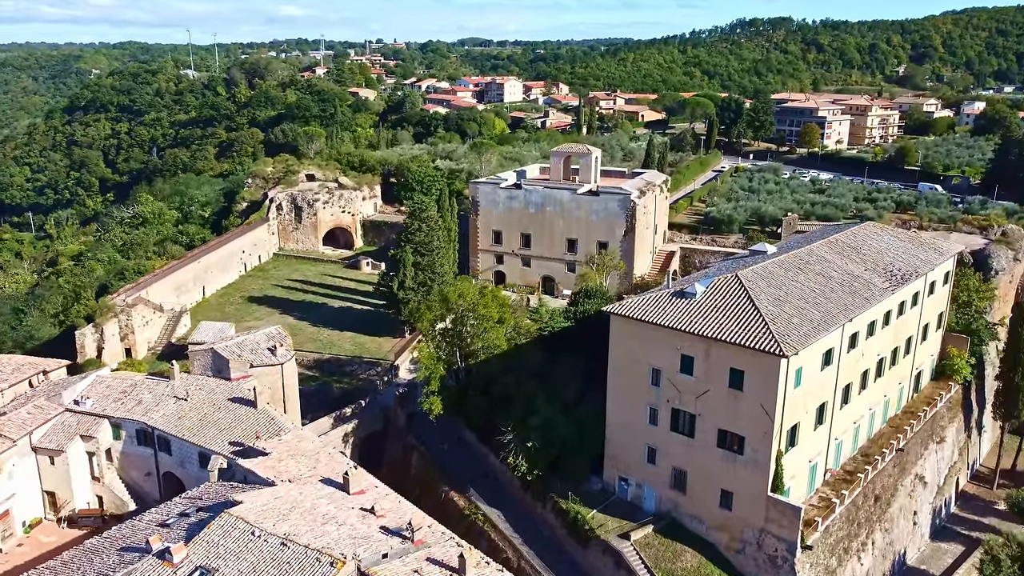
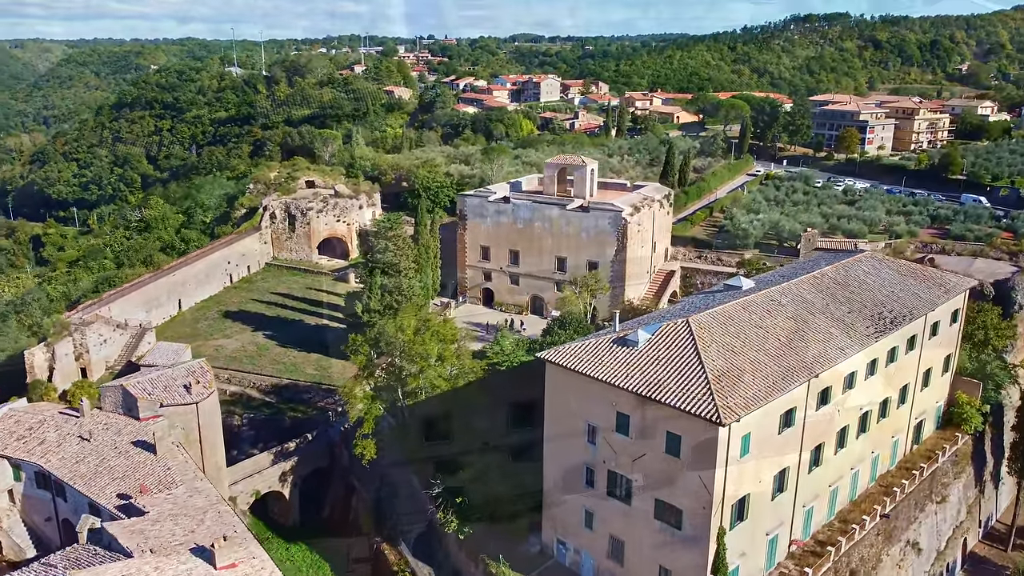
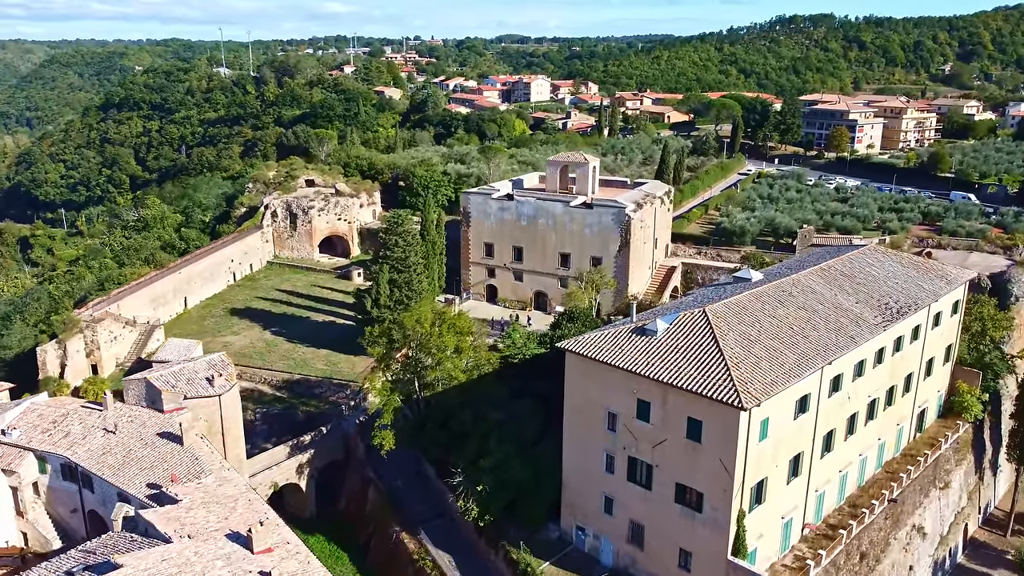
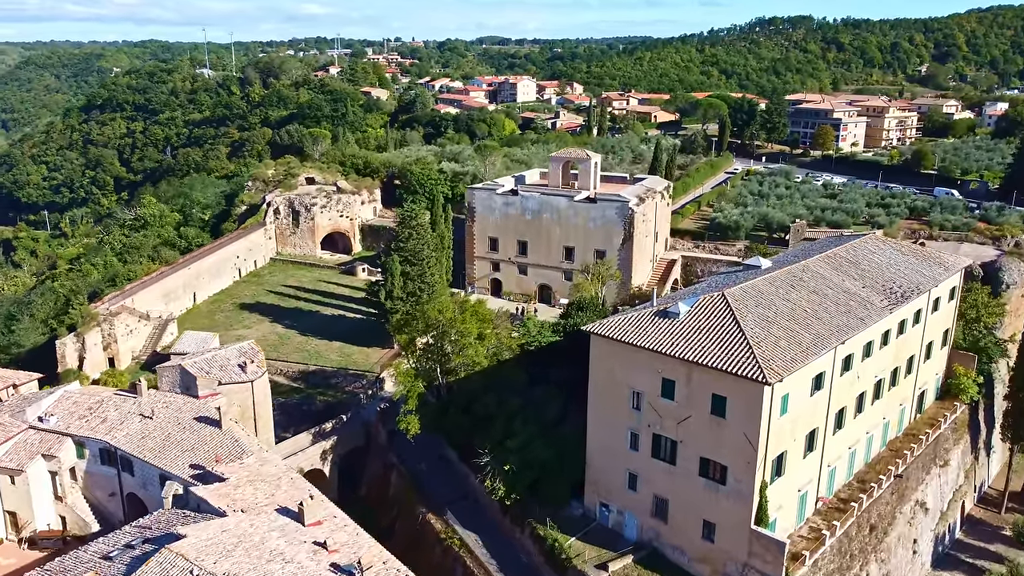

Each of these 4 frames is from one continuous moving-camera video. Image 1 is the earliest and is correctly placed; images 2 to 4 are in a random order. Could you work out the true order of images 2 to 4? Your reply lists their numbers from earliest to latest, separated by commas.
4, 3, 2
